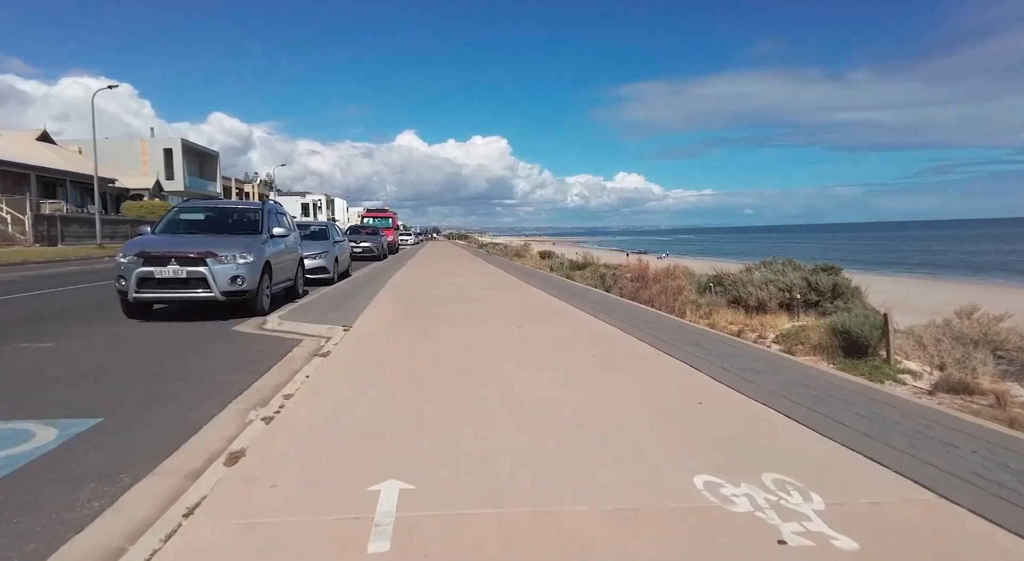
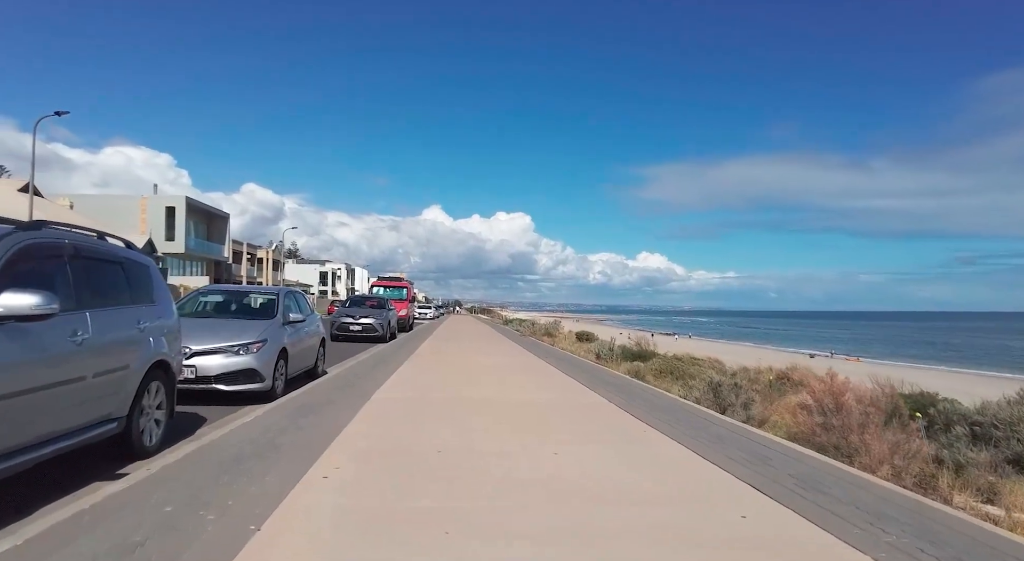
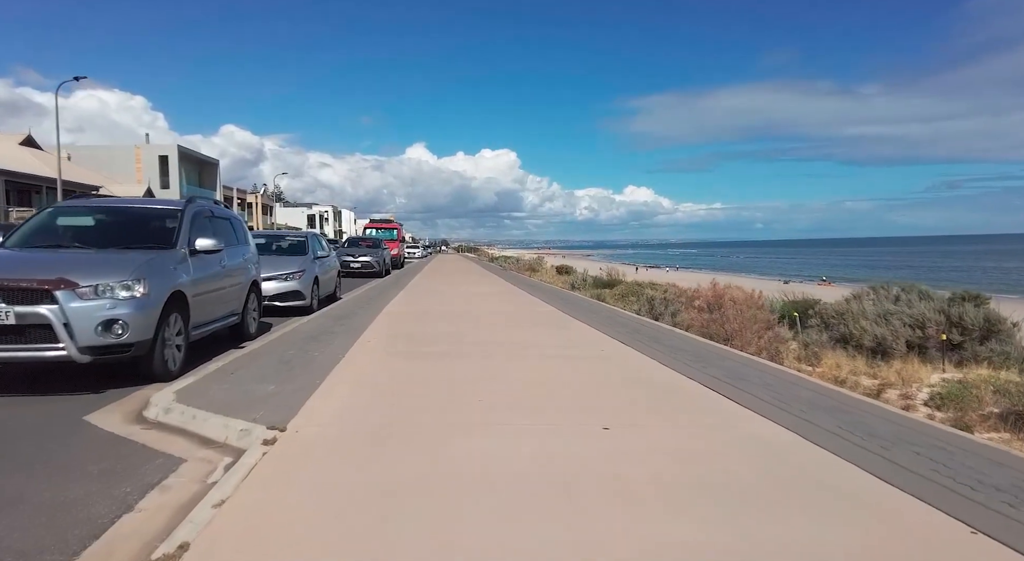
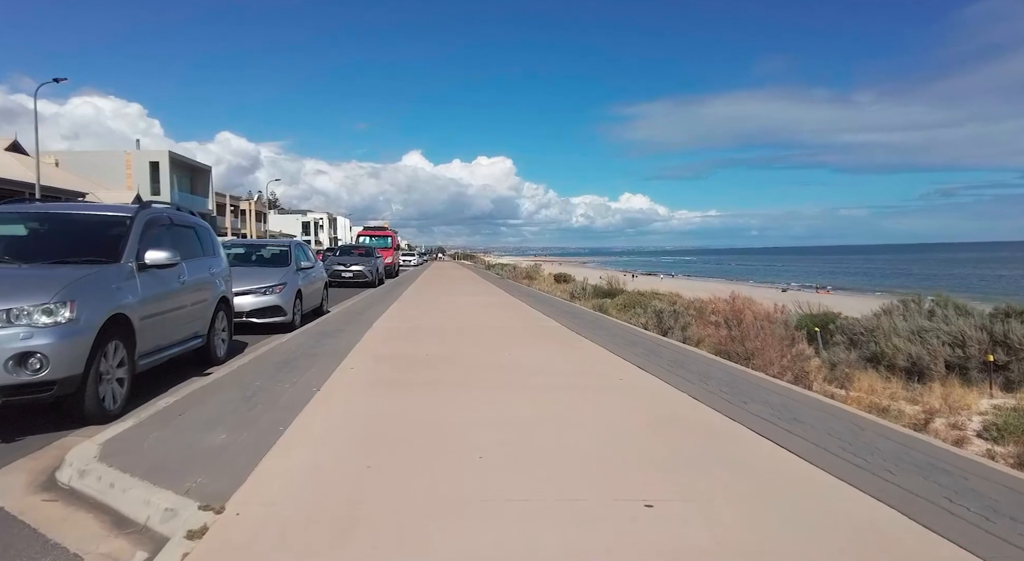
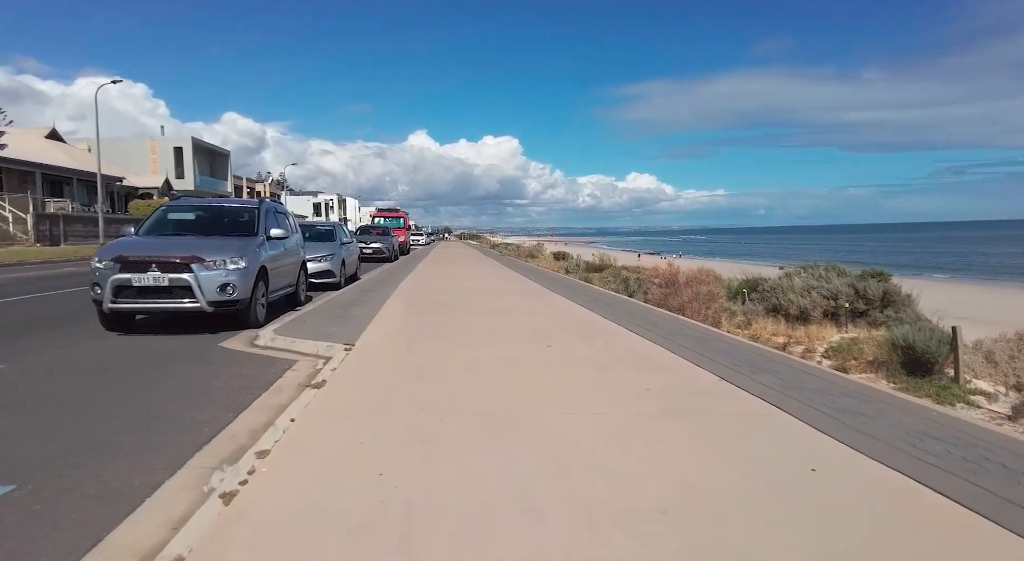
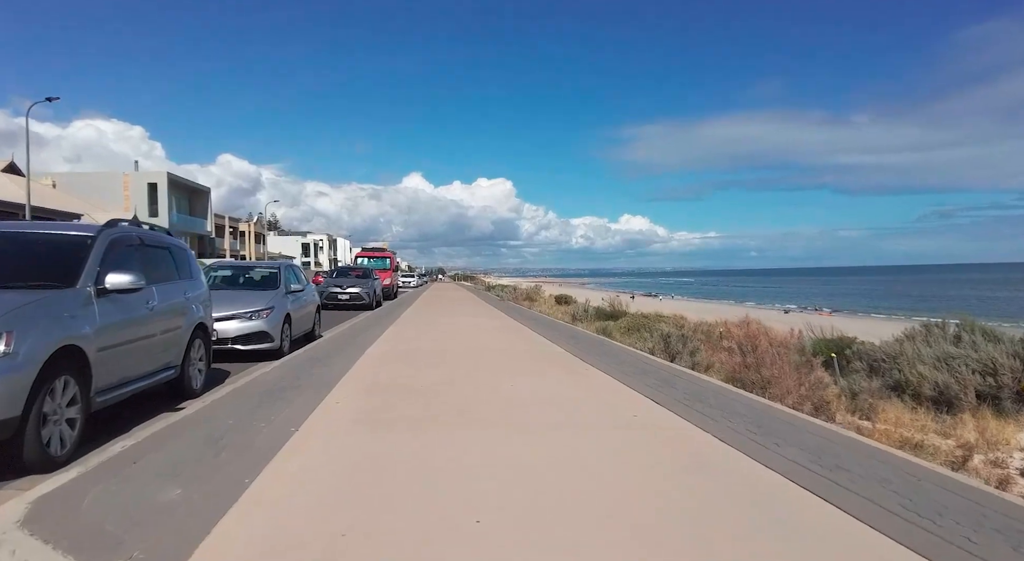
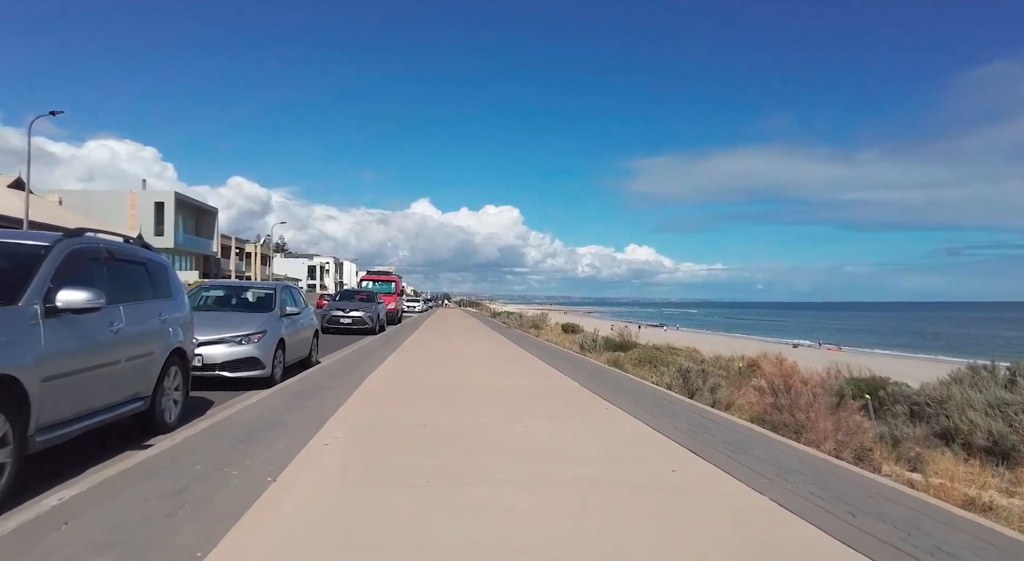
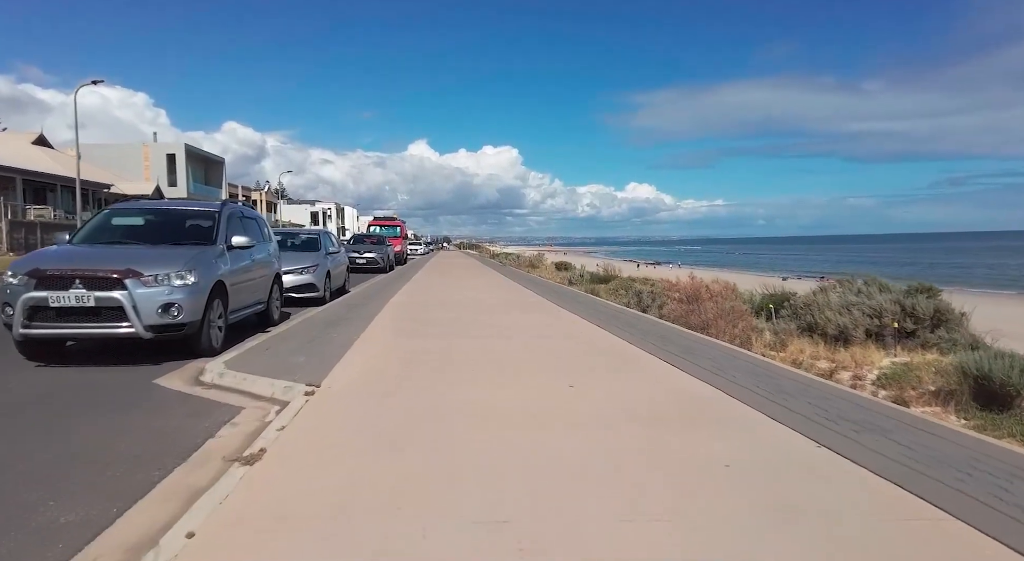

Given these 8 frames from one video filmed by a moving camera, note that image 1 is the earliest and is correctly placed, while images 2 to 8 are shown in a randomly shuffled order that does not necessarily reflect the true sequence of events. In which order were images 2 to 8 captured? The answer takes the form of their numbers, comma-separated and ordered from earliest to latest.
5, 8, 3, 4, 6, 7, 2
